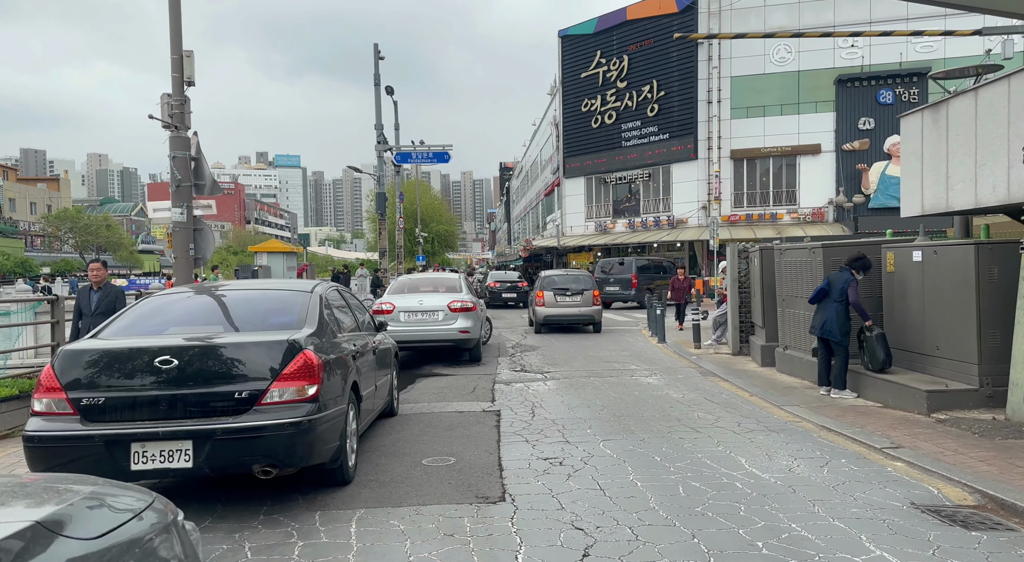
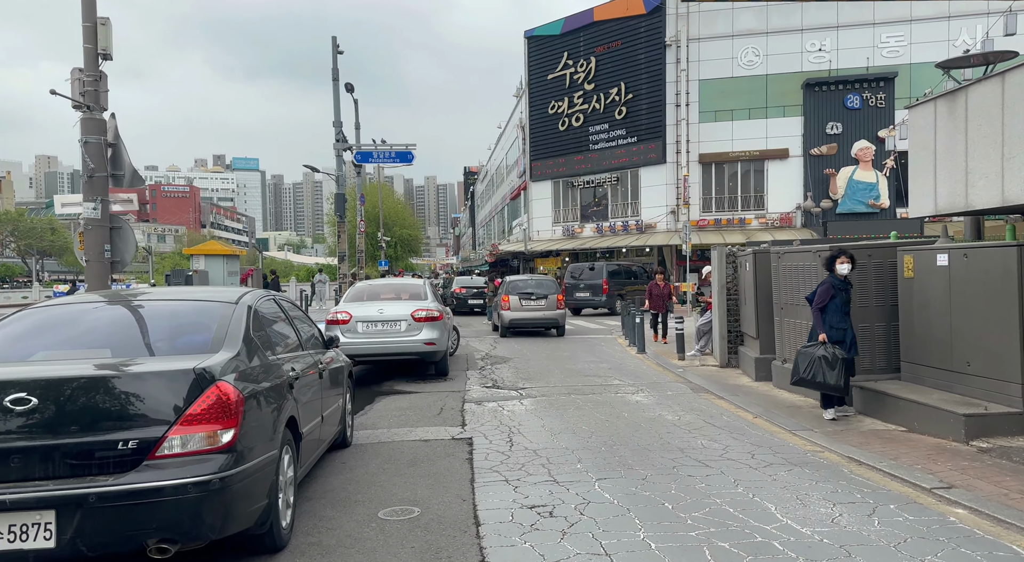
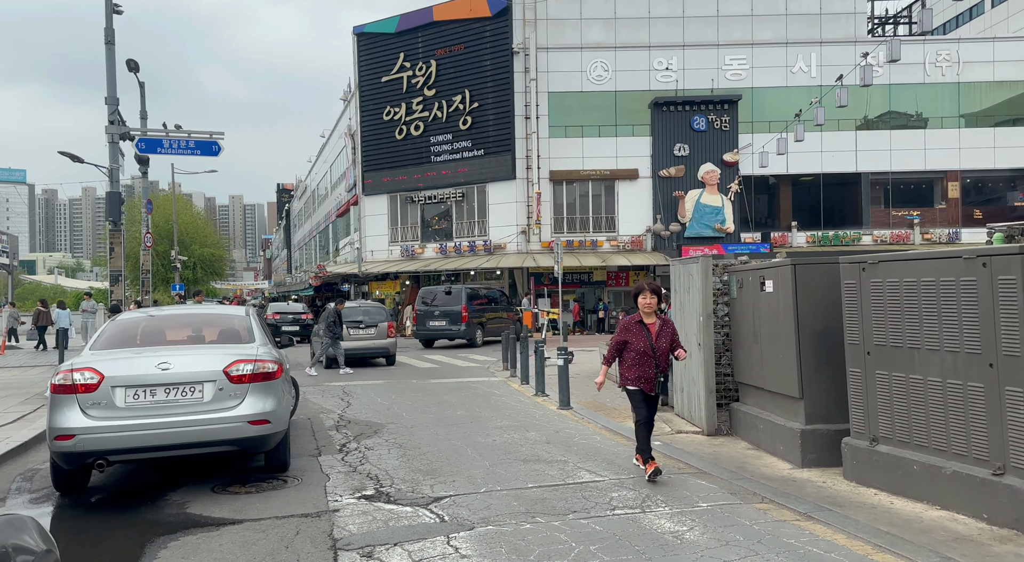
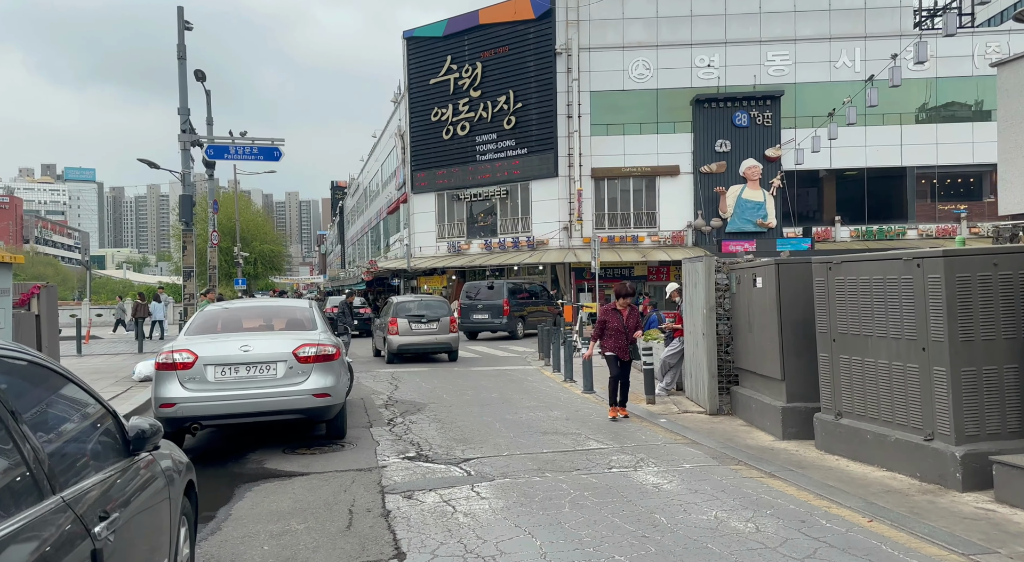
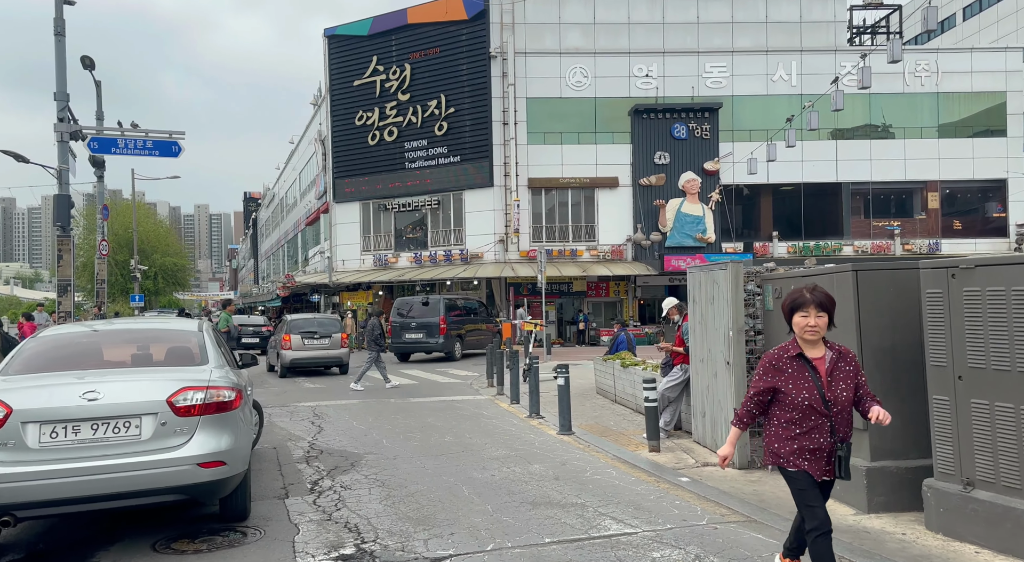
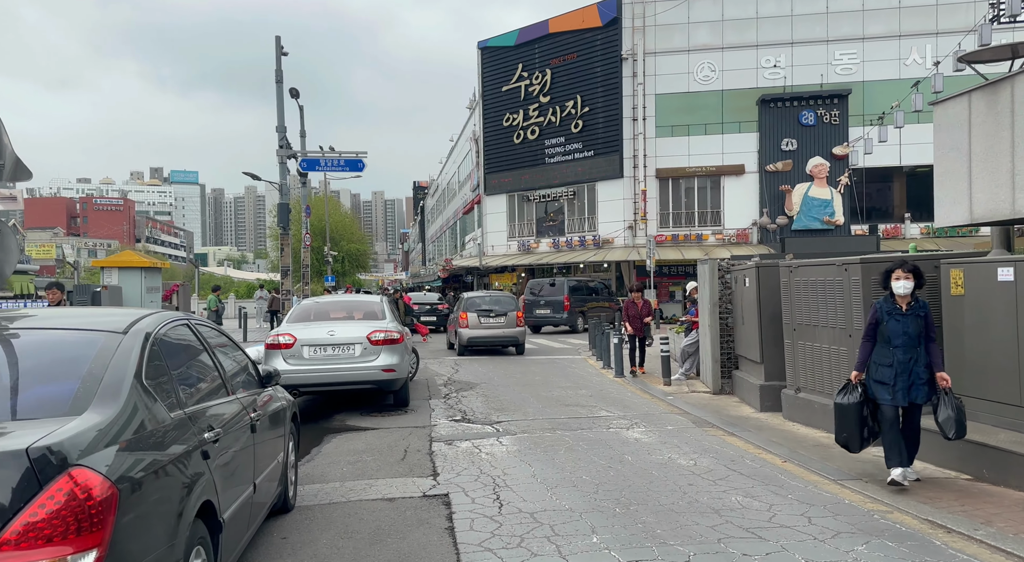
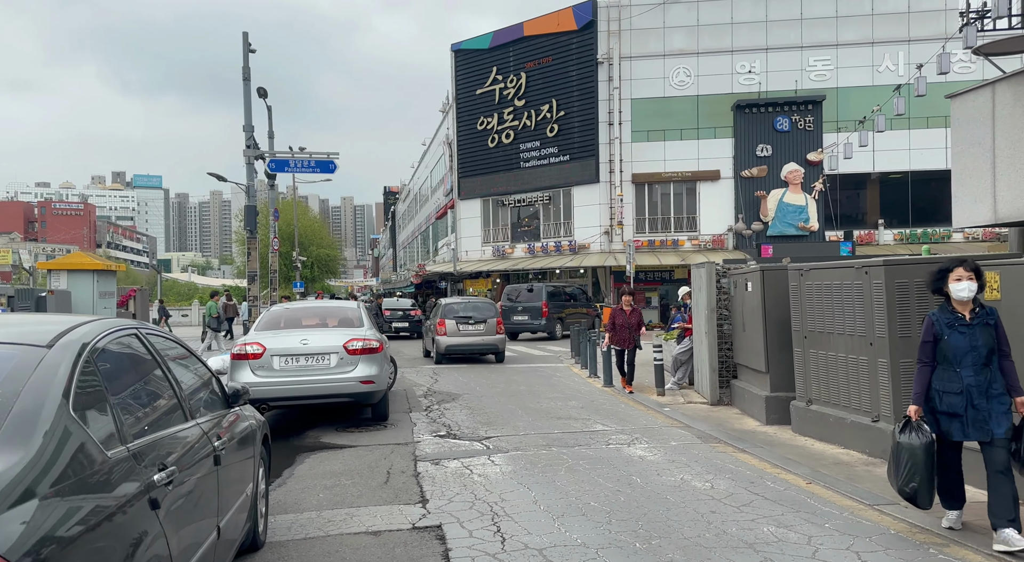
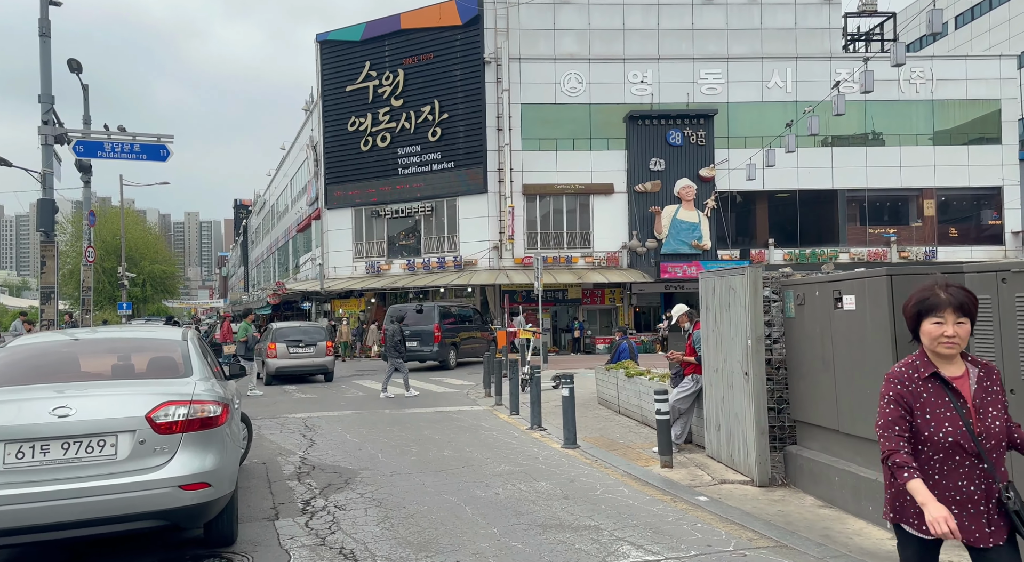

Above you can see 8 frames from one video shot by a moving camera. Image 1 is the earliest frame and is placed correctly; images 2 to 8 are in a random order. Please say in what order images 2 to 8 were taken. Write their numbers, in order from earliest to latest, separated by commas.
2, 6, 7, 4, 3, 5, 8
